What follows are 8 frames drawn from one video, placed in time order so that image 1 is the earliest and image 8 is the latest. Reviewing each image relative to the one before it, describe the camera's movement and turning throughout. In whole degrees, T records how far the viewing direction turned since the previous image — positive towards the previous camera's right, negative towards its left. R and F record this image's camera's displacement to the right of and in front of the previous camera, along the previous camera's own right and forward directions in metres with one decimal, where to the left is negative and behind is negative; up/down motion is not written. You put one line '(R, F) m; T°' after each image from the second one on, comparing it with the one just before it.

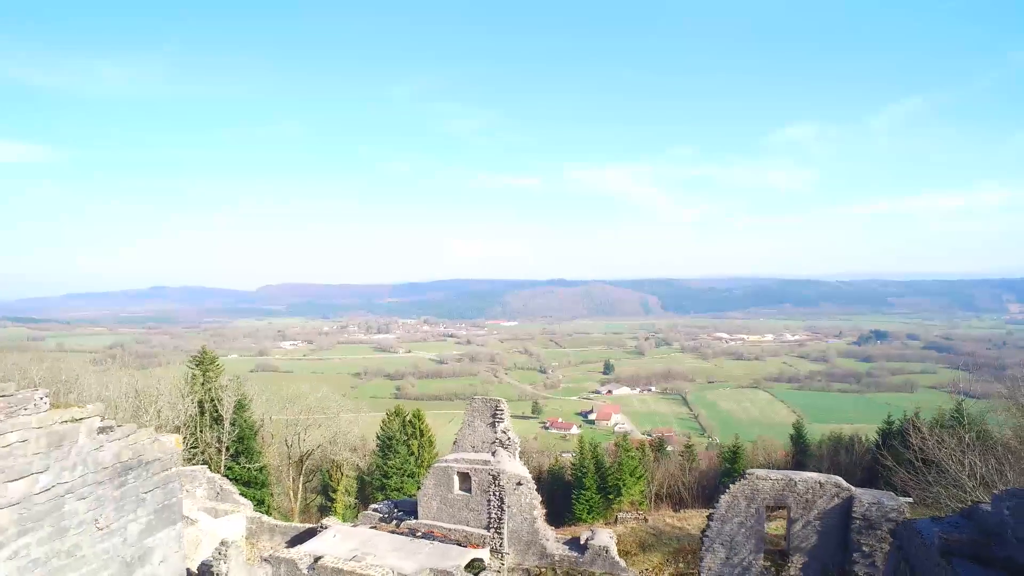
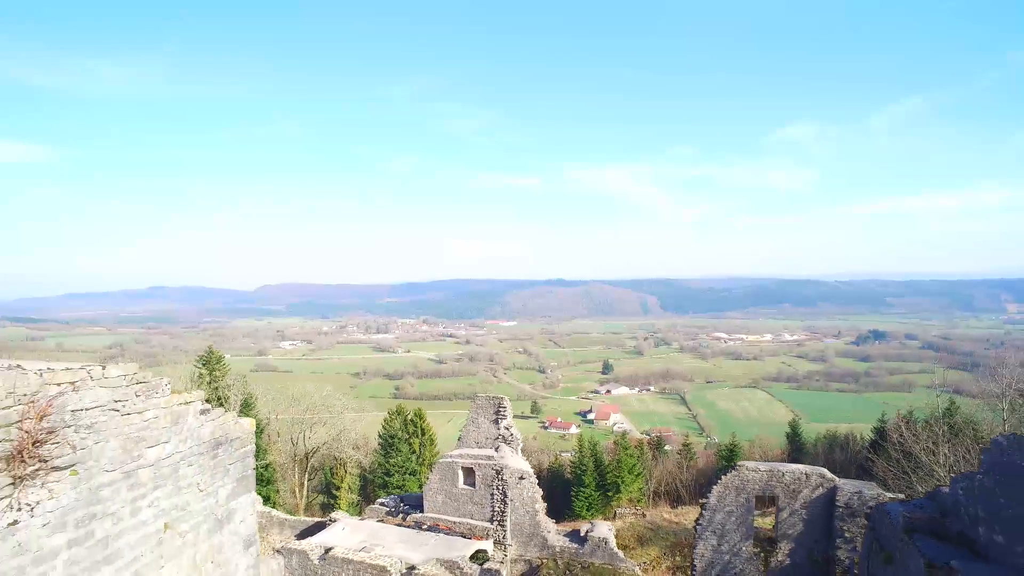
(0.0, -0.3) m; 0°
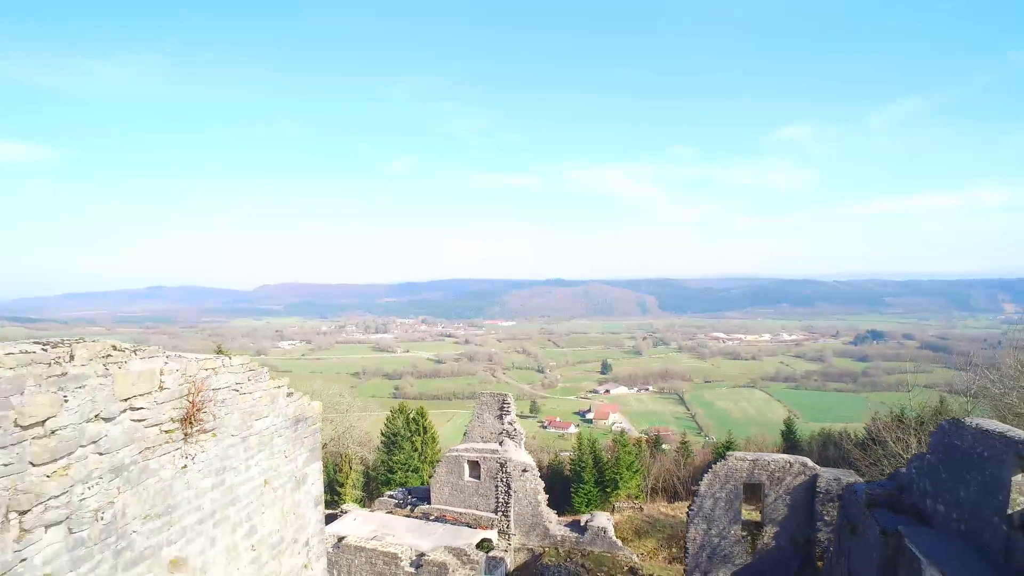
(-0.1, -0.7) m; 0°
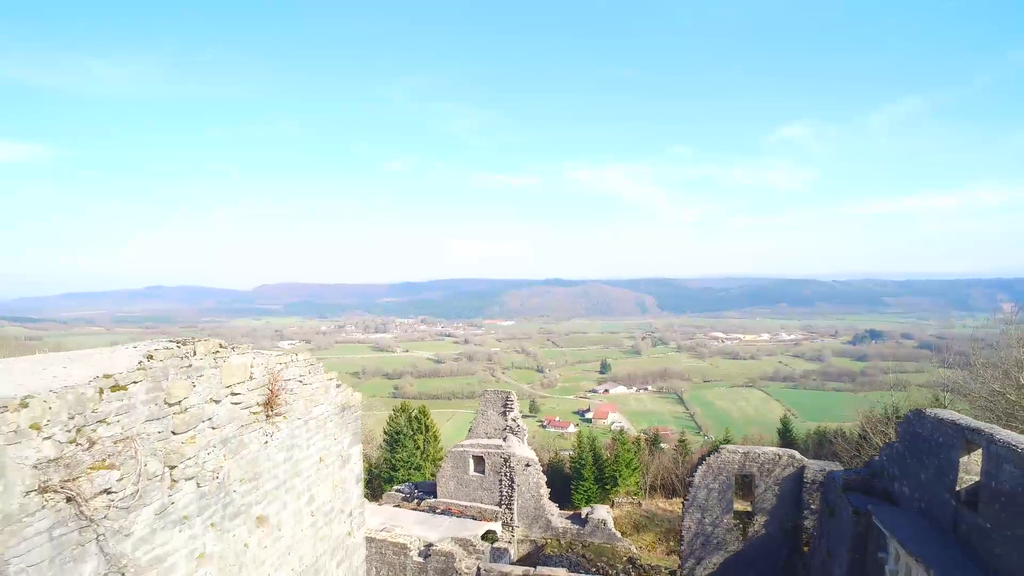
(-0.1, -0.6) m; 0°
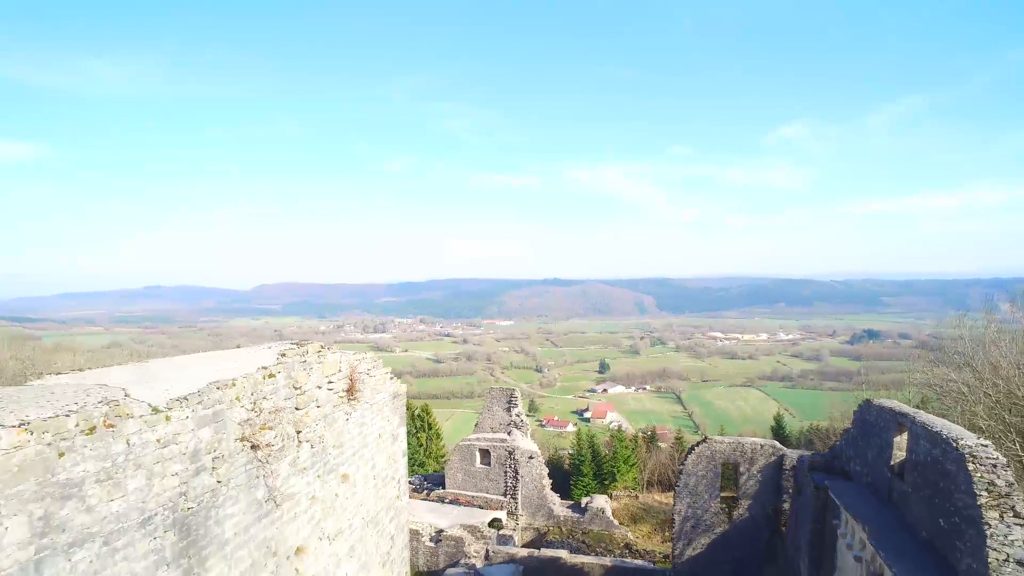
(-0.2, -1.0) m; 0°
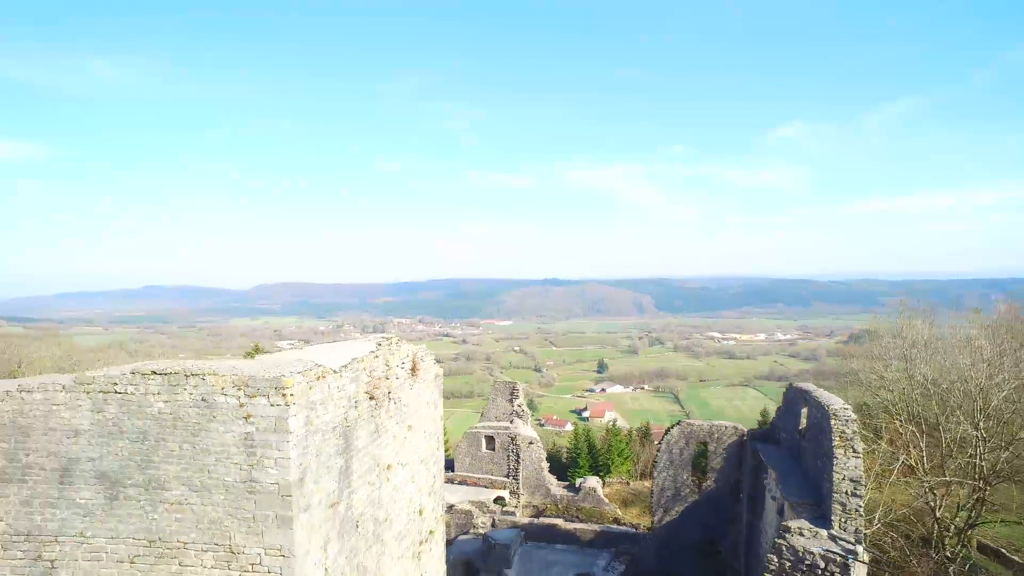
(-0.1, -2.0) m; 0°
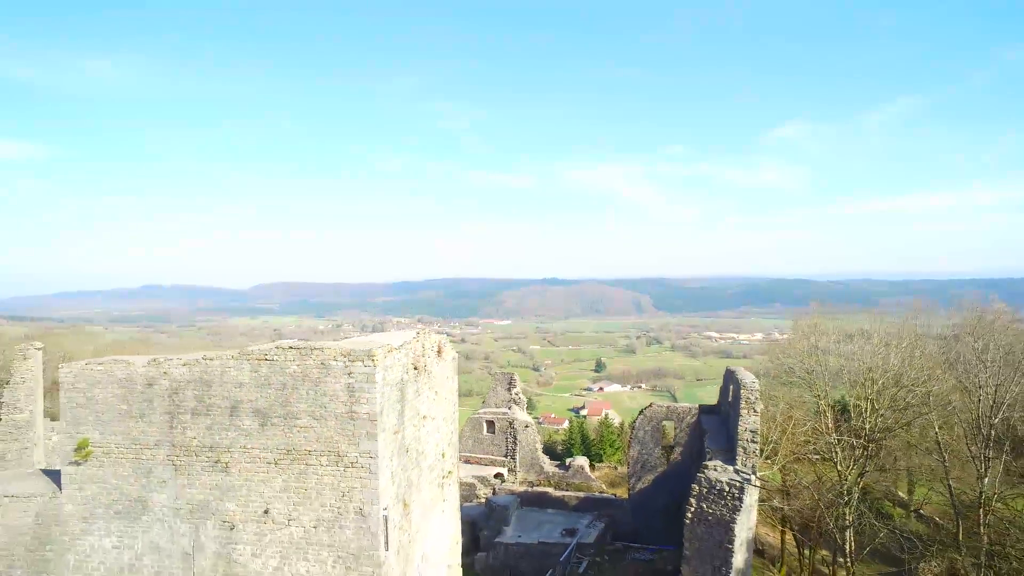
(0.0, -2.4) m; 0°
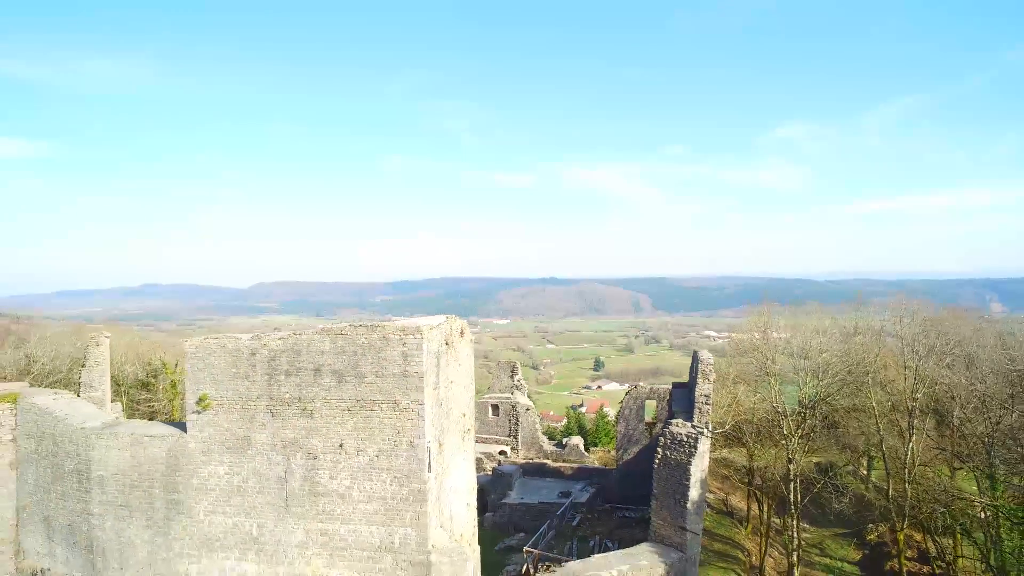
(-0.1, -2.3) m; 0°
